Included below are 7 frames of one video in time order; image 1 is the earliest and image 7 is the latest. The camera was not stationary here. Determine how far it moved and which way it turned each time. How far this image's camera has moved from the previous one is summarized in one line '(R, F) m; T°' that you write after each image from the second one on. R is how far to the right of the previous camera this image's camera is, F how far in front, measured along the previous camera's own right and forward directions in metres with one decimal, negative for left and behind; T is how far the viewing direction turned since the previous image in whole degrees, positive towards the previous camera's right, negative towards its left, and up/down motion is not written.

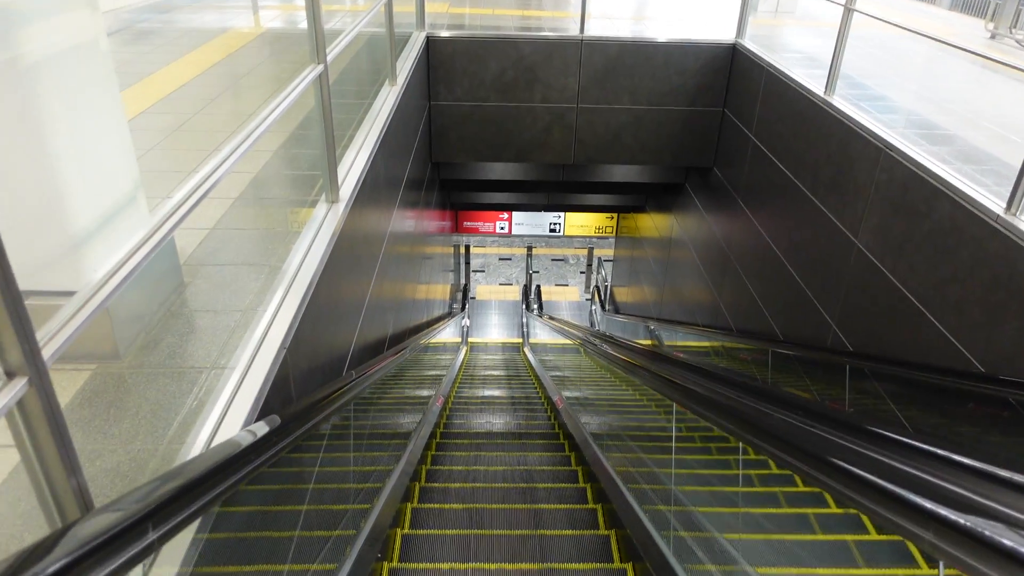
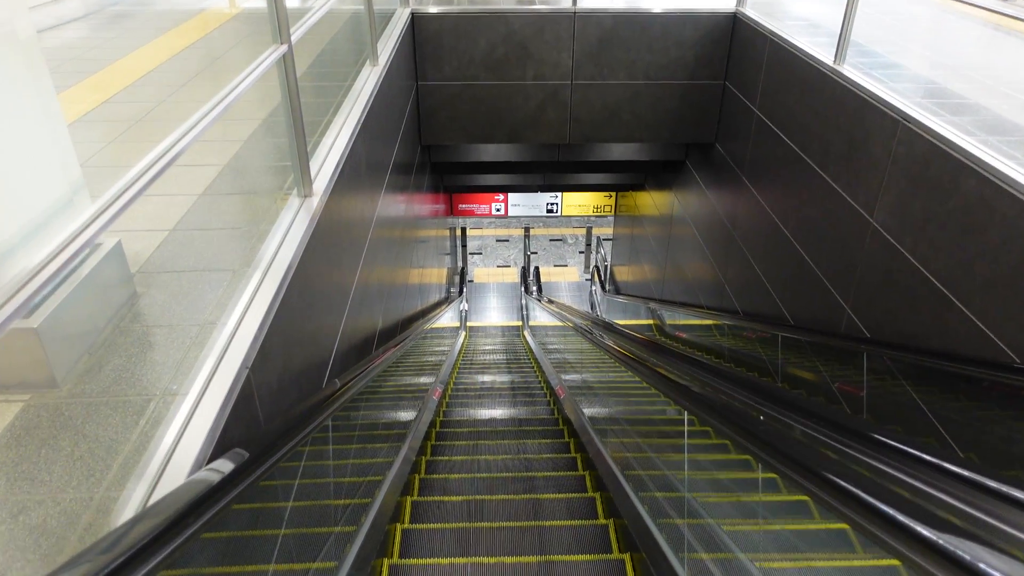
(0.0, +0.2) m; 0°
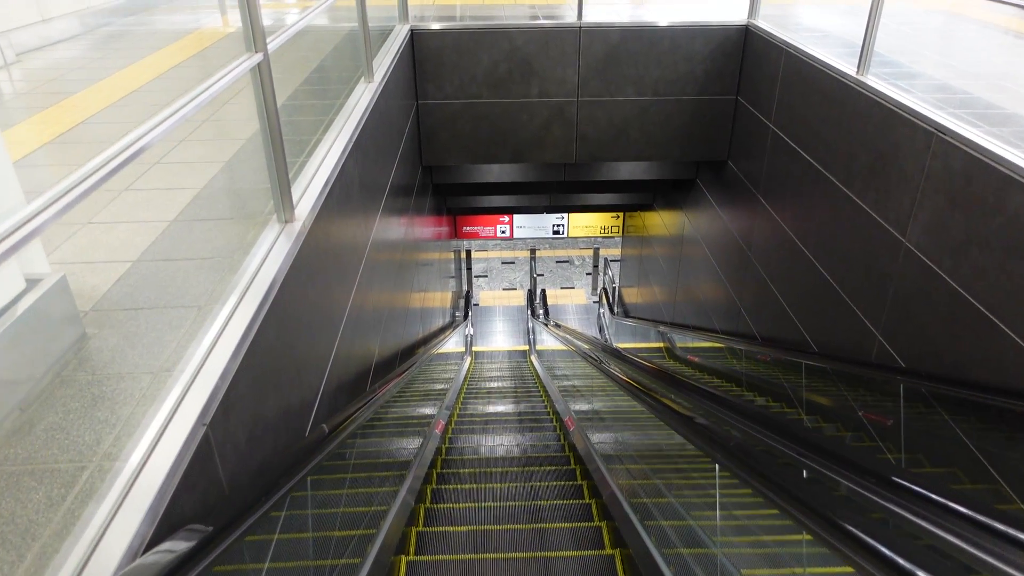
(0.0, +0.2) m; 0°
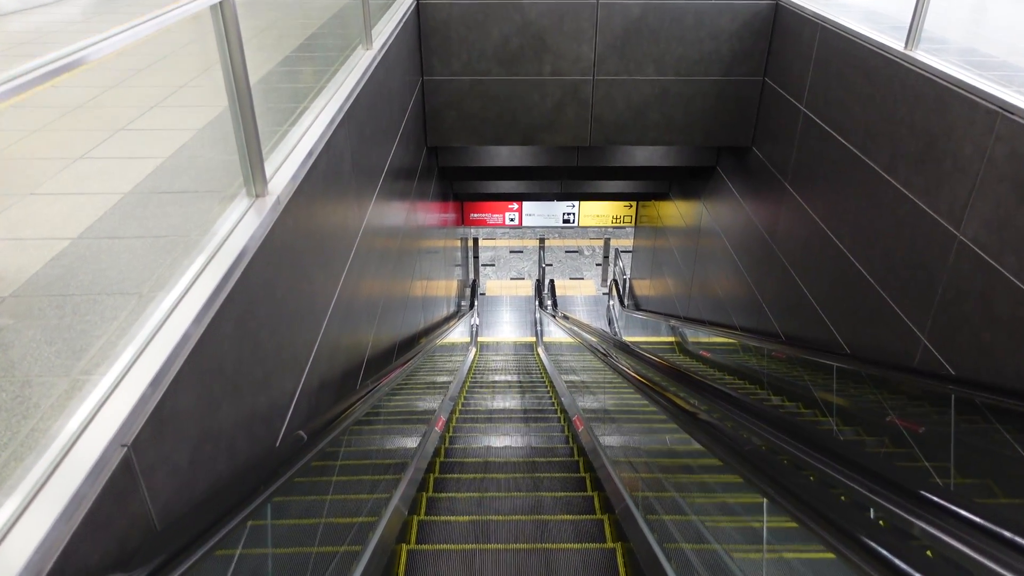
(0.0, +0.3) m; -1°
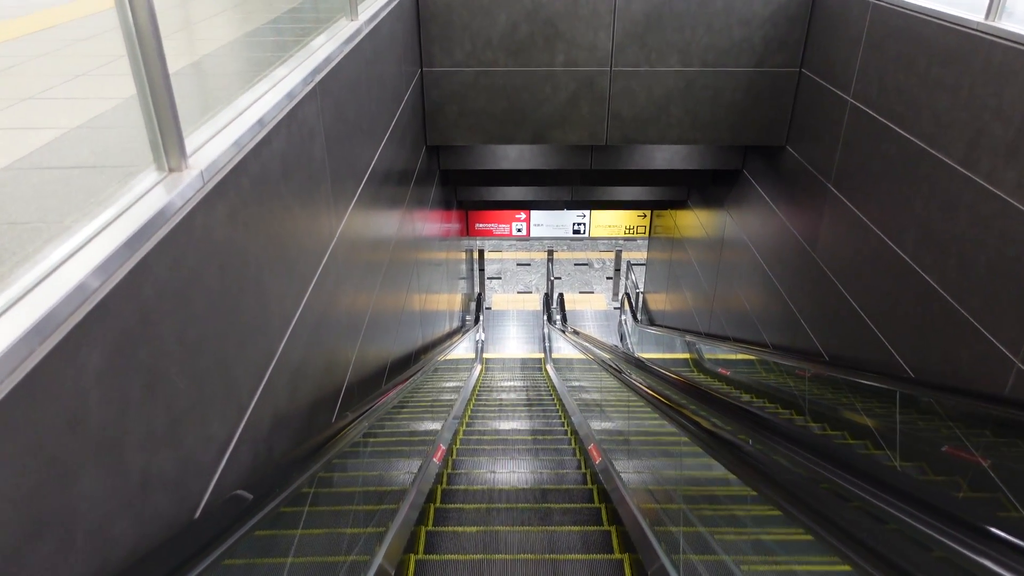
(0.0, +0.5) m; 0°
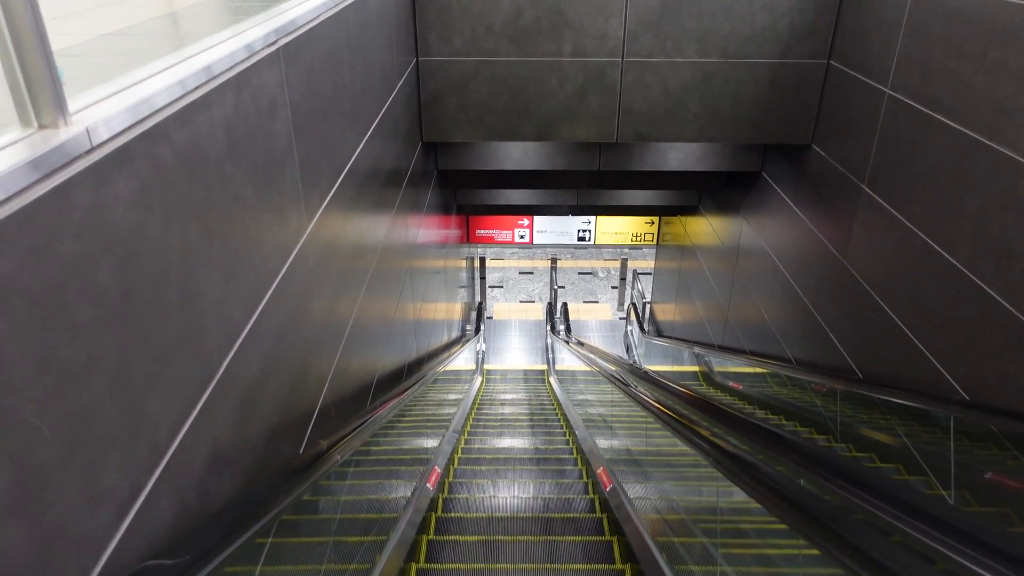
(0.0, +0.4) m; 0°
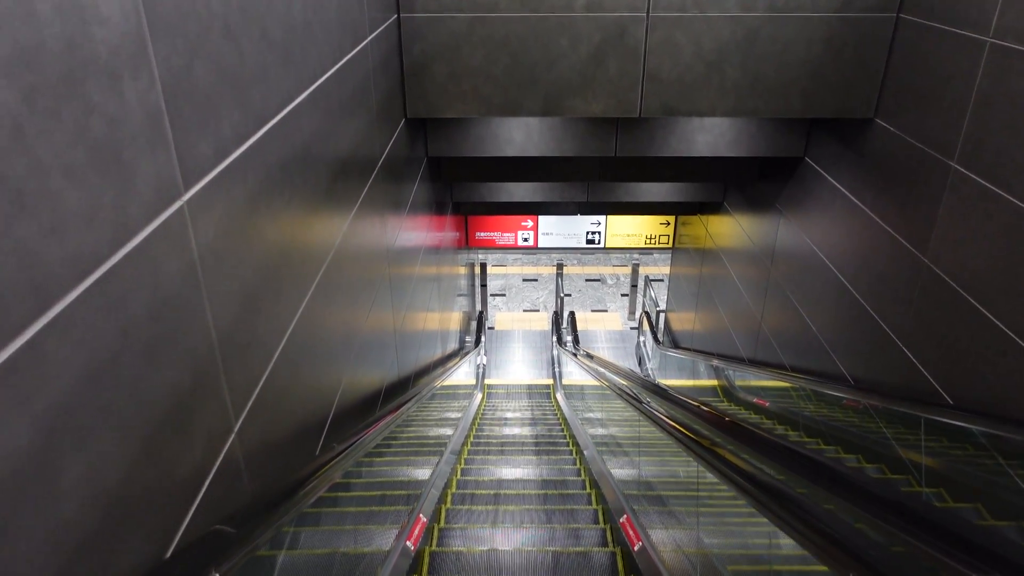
(0.0, +0.8) m; 0°
